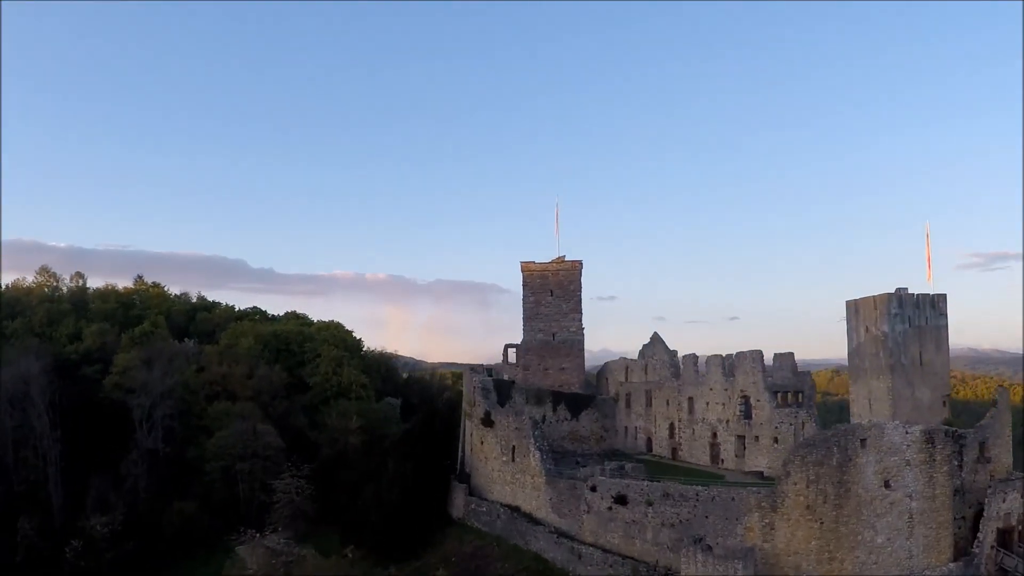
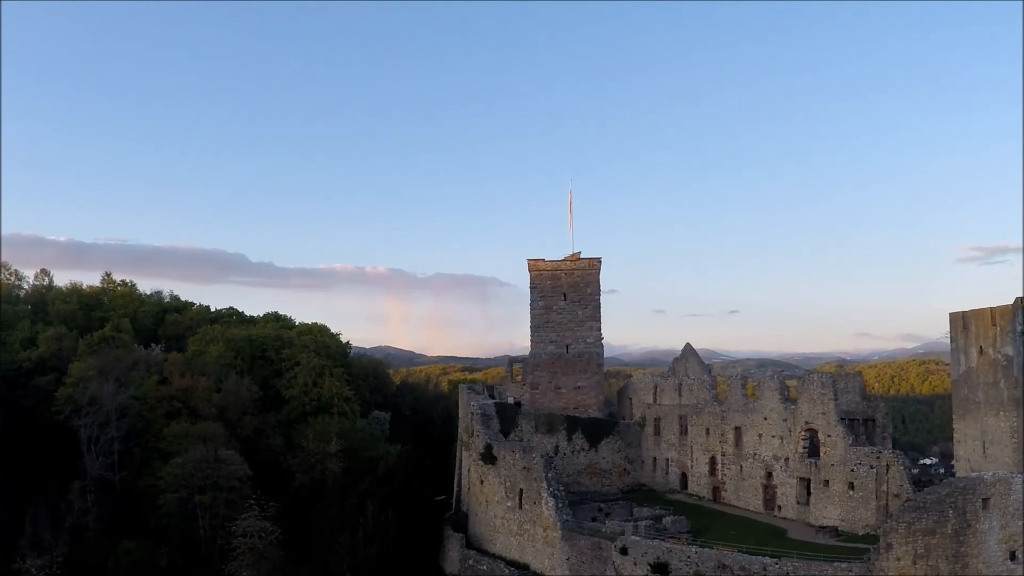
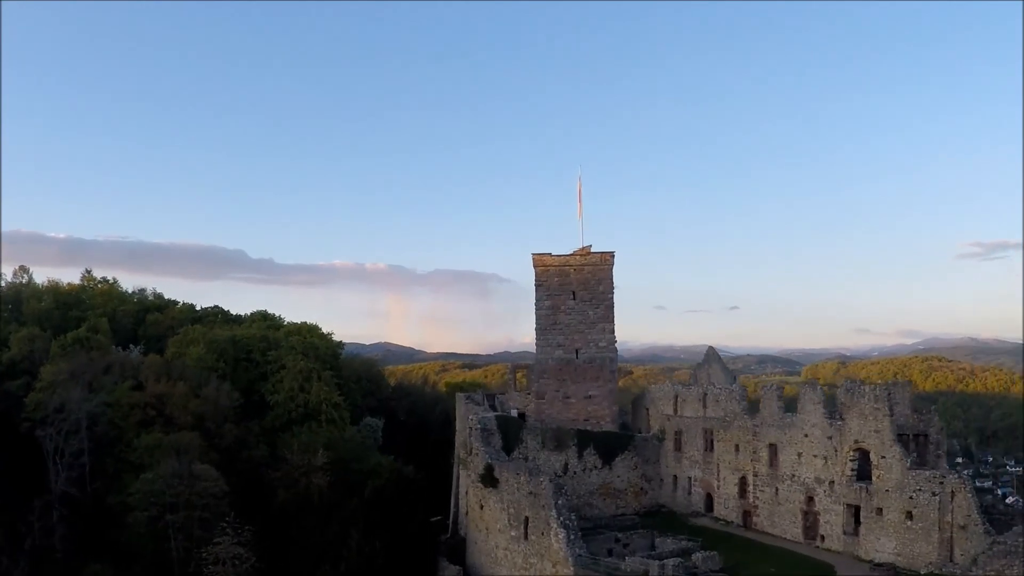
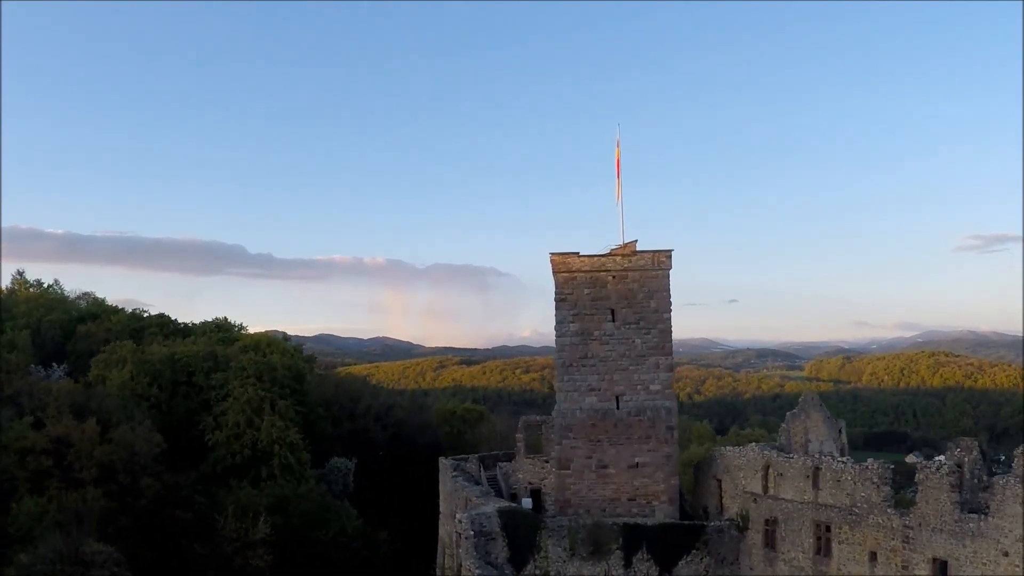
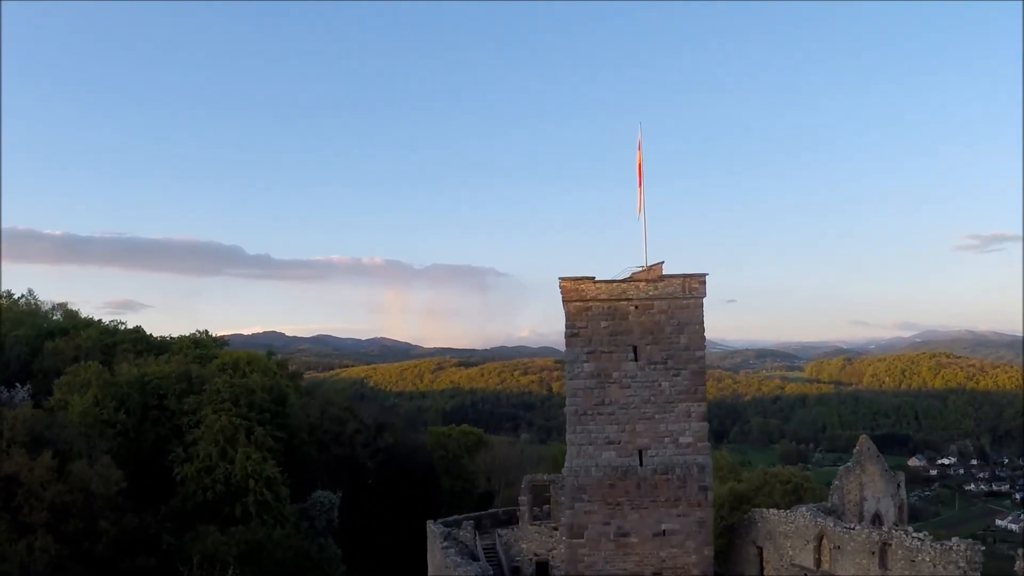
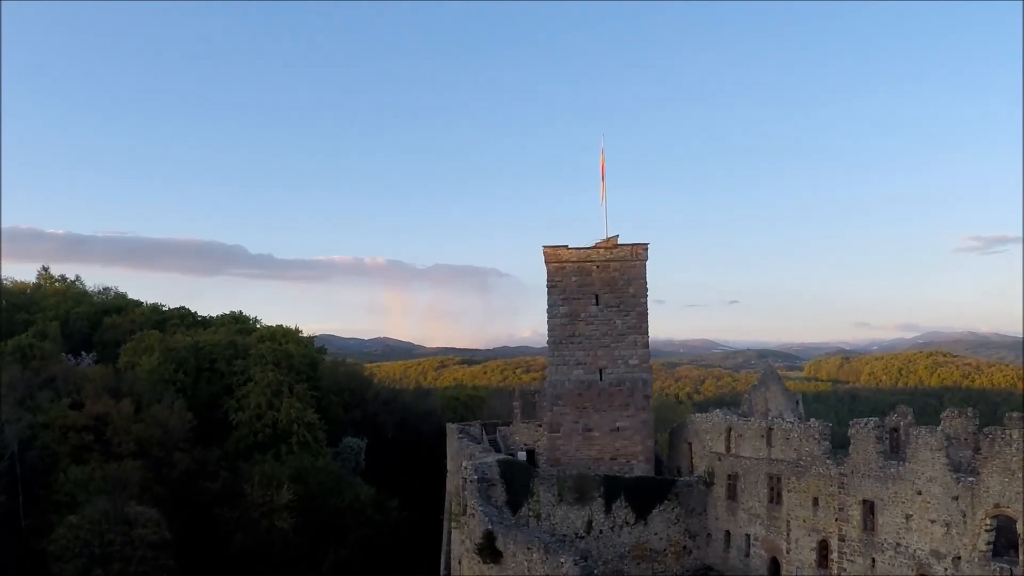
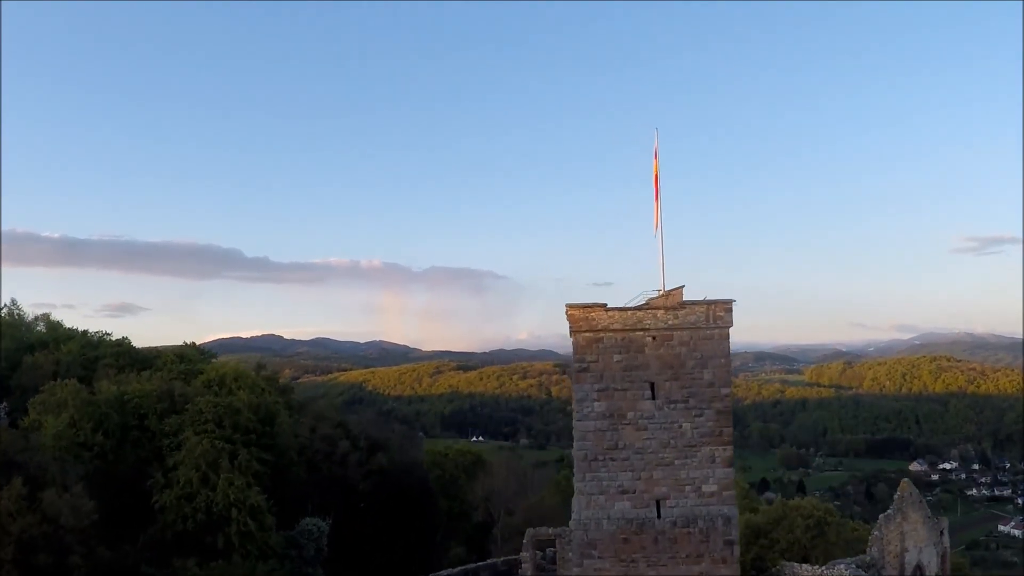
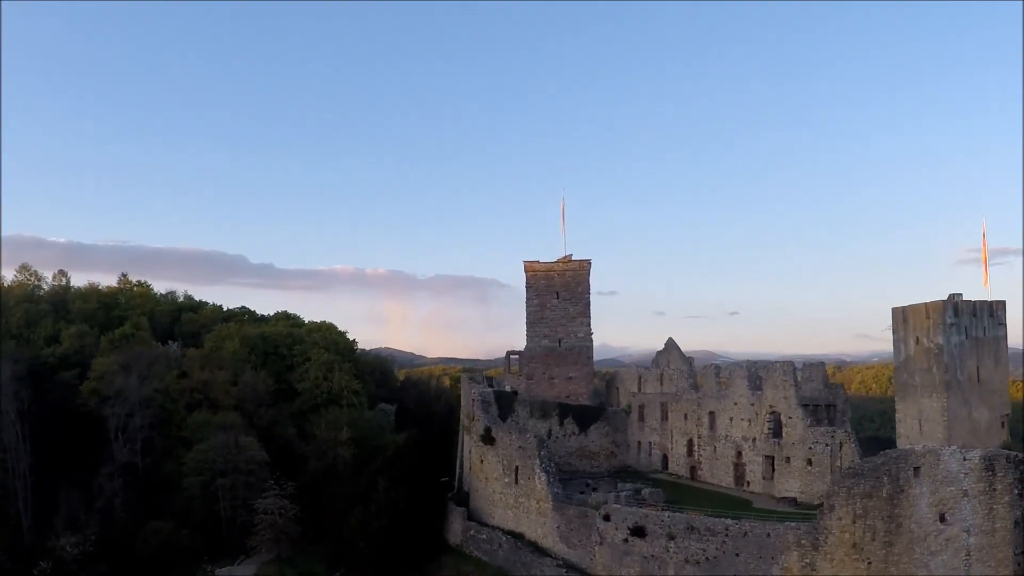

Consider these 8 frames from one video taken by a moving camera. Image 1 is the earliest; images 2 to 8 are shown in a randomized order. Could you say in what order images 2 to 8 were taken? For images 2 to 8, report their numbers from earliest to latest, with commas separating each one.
8, 2, 3, 6, 4, 5, 7
